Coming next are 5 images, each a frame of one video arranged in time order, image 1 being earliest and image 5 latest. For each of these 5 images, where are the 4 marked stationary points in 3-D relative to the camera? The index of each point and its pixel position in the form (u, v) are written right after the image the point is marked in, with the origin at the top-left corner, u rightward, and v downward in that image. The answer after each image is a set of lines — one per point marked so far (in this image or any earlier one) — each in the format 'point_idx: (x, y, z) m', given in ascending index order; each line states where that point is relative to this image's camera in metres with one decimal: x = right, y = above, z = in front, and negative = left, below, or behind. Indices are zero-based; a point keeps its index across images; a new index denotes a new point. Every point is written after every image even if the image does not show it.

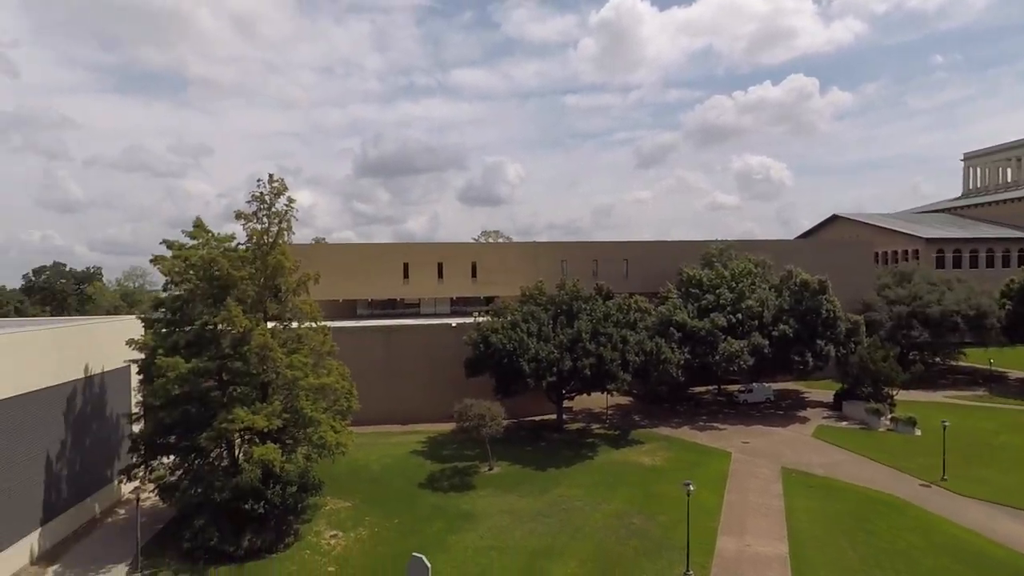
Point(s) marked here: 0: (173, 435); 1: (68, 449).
0: (-11.8, -5.1, +19.9) m
1: (-15.5, -5.6, +19.9) m
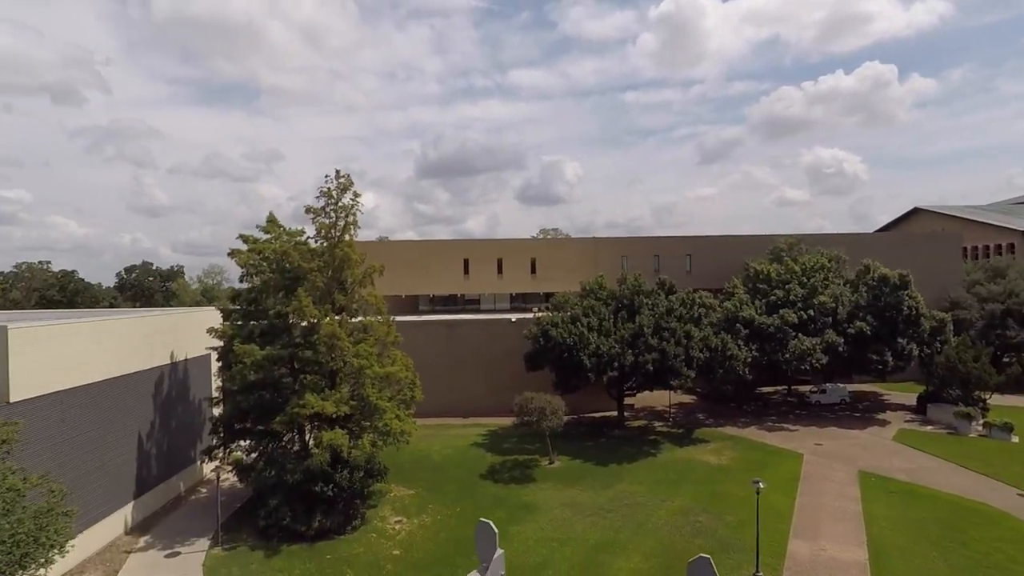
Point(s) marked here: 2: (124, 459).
0: (-9.6, -4.8, +20.9) m
1: (-13.3, -5.3, +21.4) m
2: (-13.1, -5.8, +19.2) m
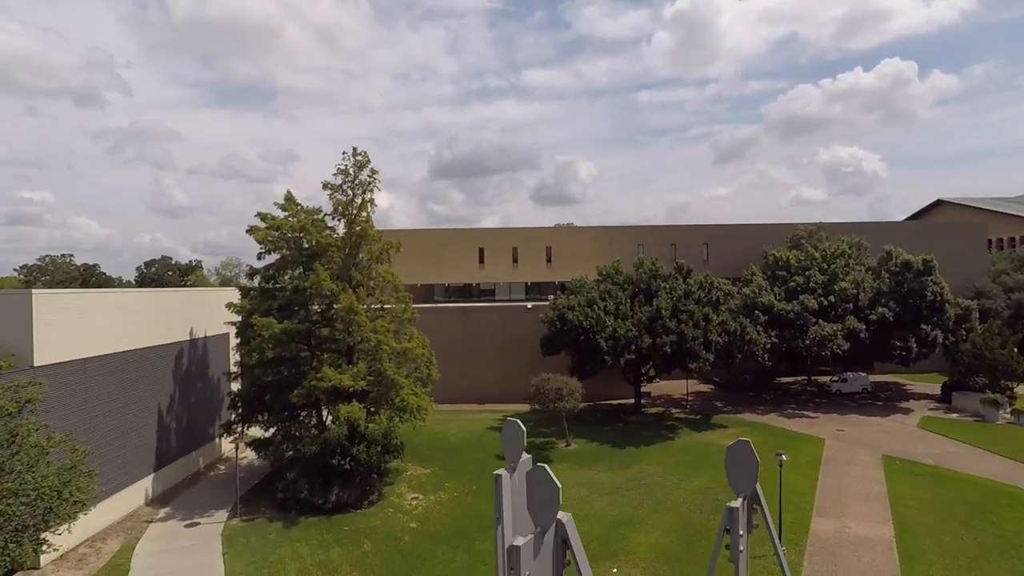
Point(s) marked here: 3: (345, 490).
0: (-9.0, -3.9, +21.0) m
1: (-12.7, -4.4, +21.5) m
2: (-12.5, -4.9, +19.4) m
3: (-5.8, -6.9, +19.7) m
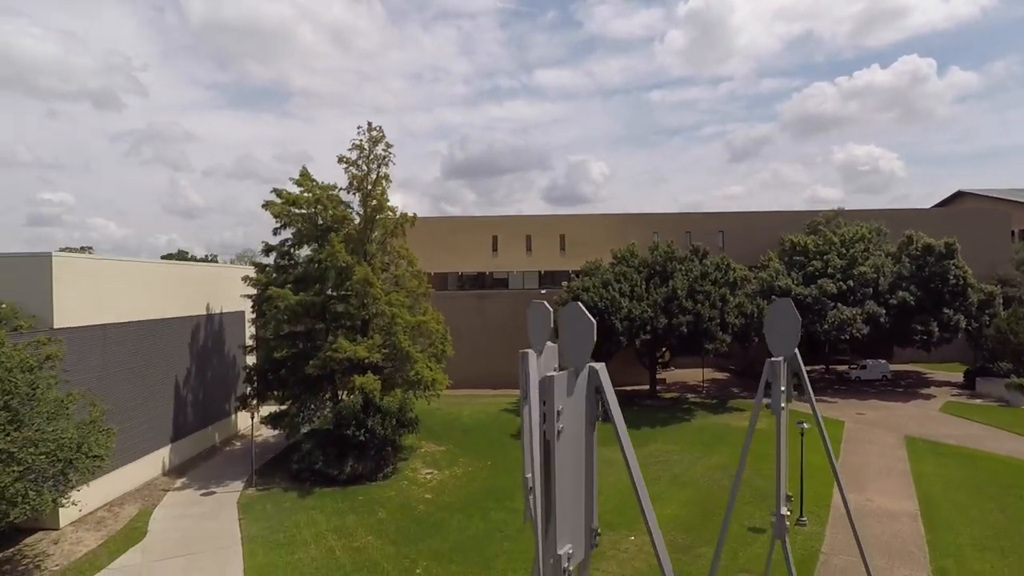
0: (-8.5, -2.9, +21.0) m
1: (-12.1, -3.4, +21.6) m
2: (-12.0, -3.9, +19.5) m
3: (-5.3, -6.0, +19.7) m
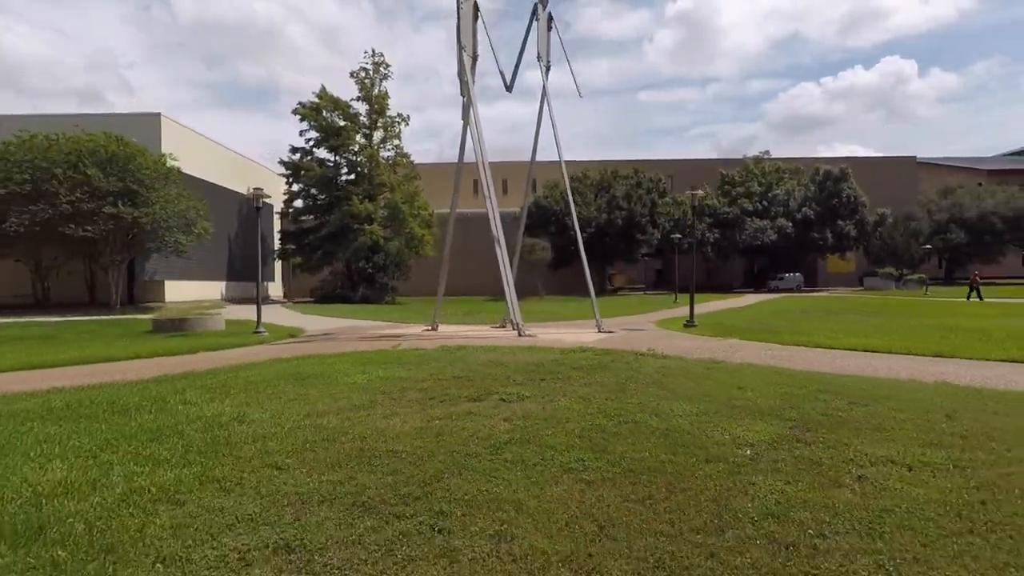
0: (-10.0, +2.9, +28.0) m
1: (-13.6, +2.4, +28.5) m
2: (-13.4, +2.0, +26.4) m
3: (-6.7, -0.1, +26.7) m
